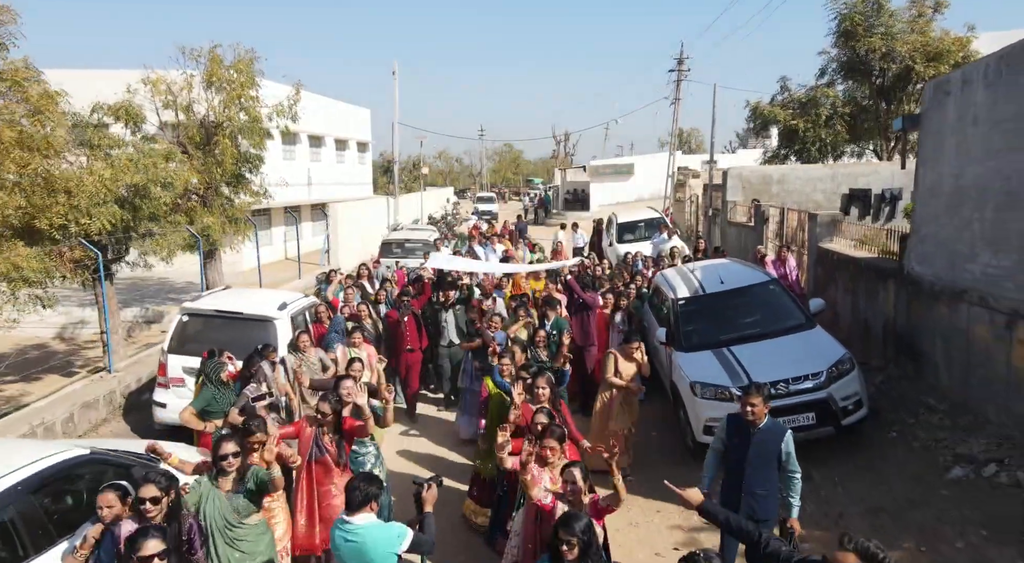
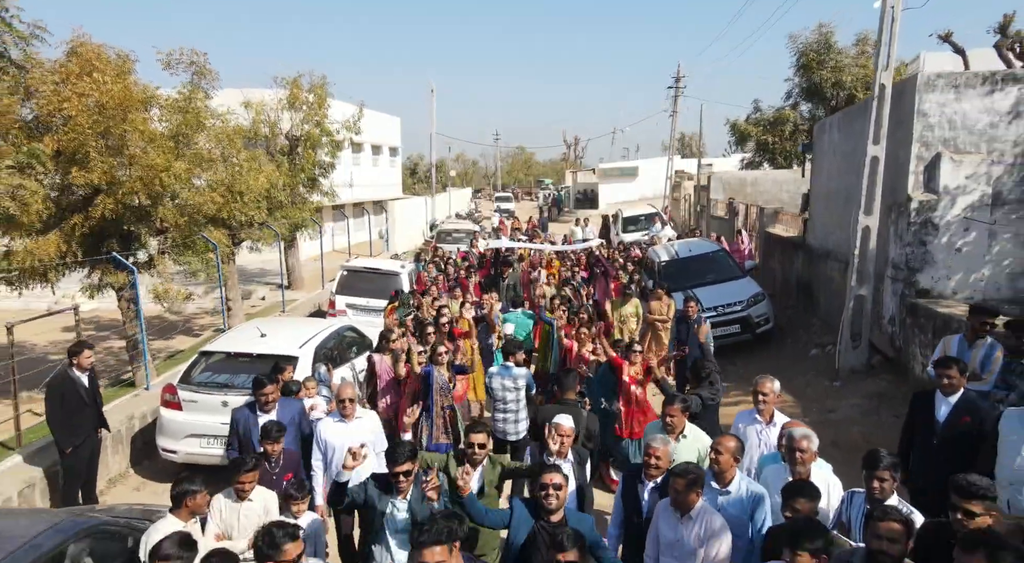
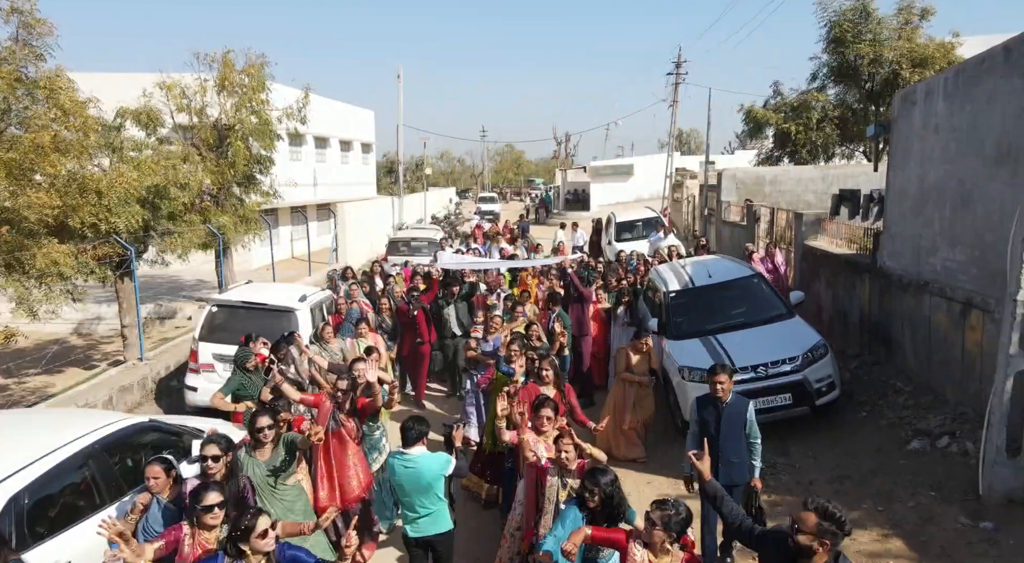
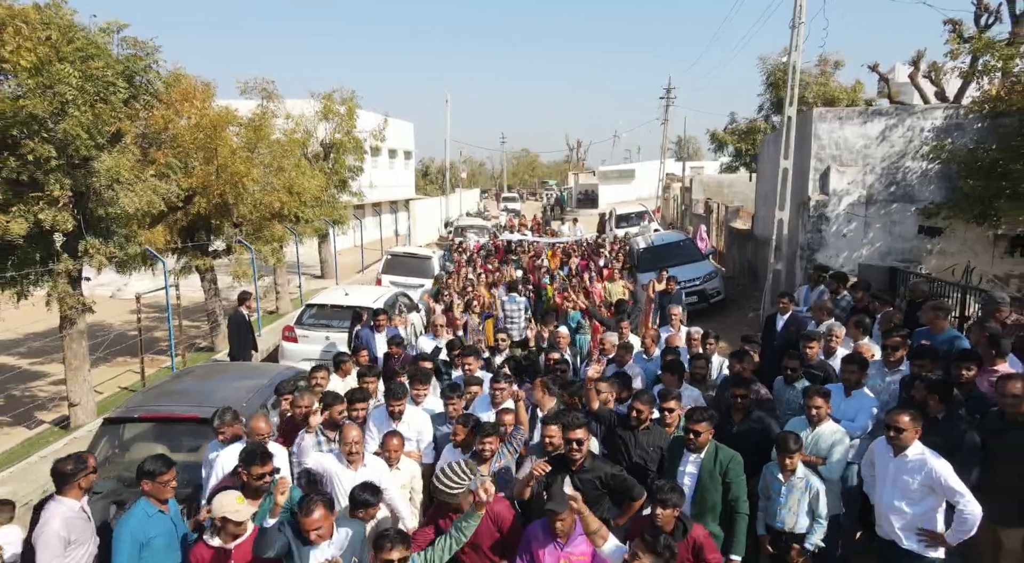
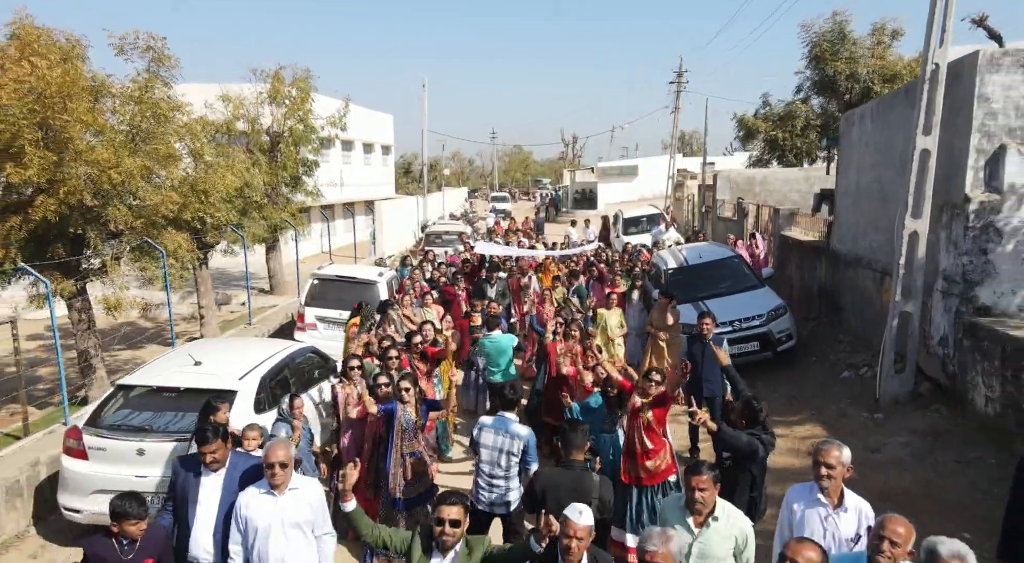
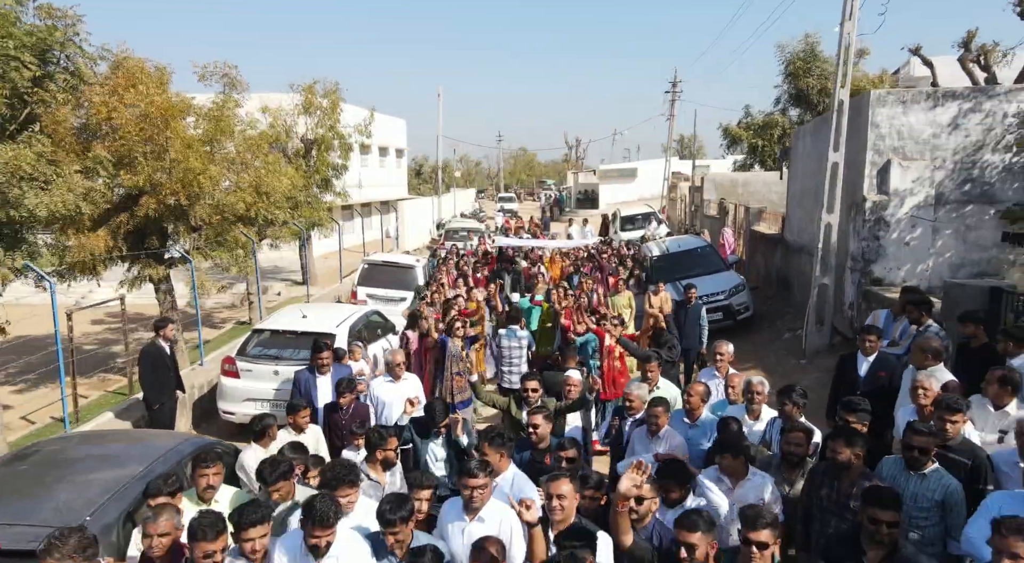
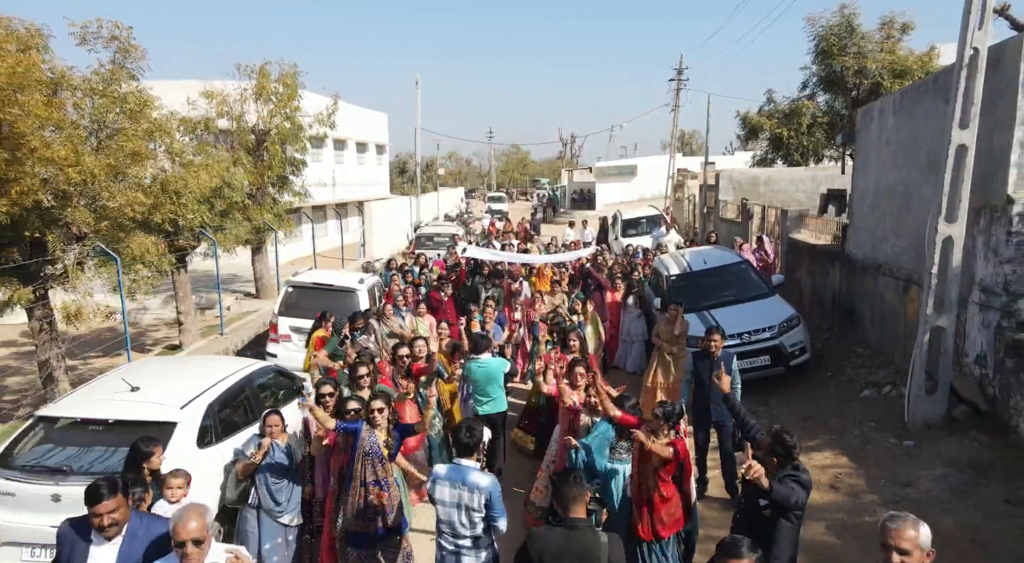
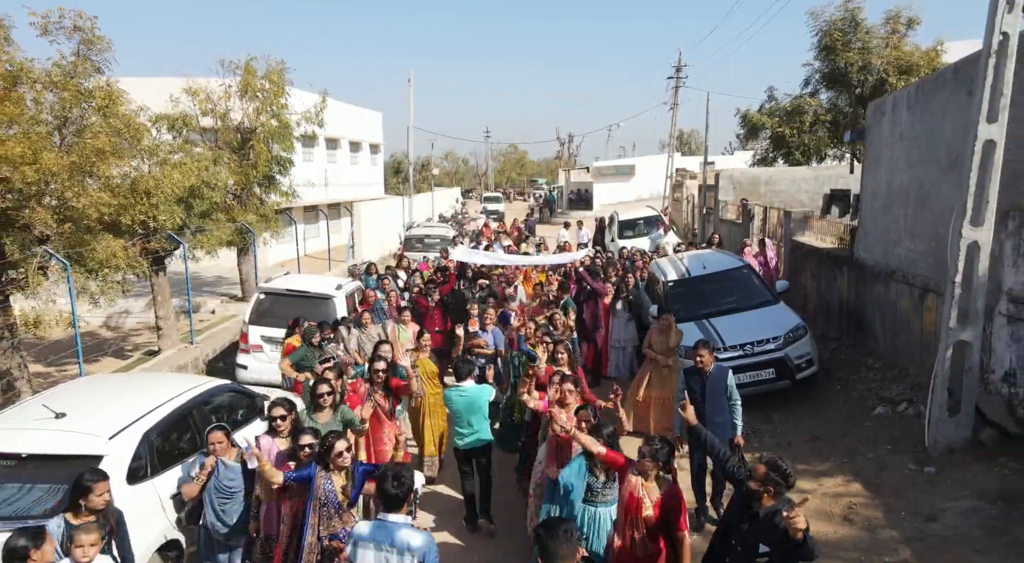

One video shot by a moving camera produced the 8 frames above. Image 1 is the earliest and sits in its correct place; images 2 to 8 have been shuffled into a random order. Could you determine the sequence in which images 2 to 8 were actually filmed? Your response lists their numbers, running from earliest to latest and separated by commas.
3, 8, 7, 5, 2, 6, 4
